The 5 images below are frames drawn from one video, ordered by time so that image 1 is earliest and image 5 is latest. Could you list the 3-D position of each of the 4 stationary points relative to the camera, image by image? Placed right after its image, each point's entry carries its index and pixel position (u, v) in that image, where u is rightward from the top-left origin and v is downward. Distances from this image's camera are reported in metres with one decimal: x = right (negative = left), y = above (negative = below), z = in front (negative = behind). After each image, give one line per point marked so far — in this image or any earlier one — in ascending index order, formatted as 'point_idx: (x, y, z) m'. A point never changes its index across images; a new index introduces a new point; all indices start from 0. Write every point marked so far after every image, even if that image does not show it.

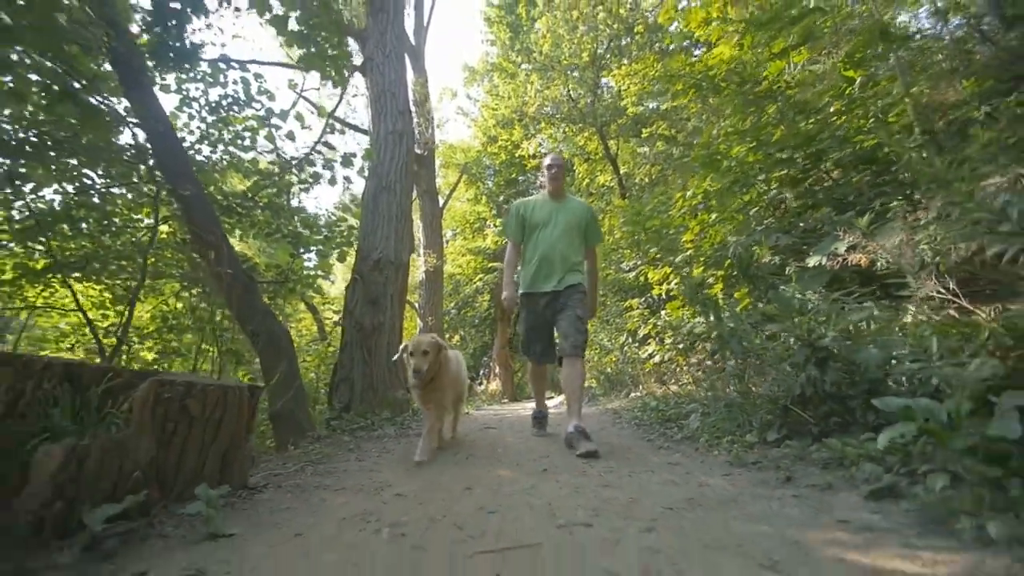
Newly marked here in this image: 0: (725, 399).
0: (+0.9, -0.5, +3.2) m
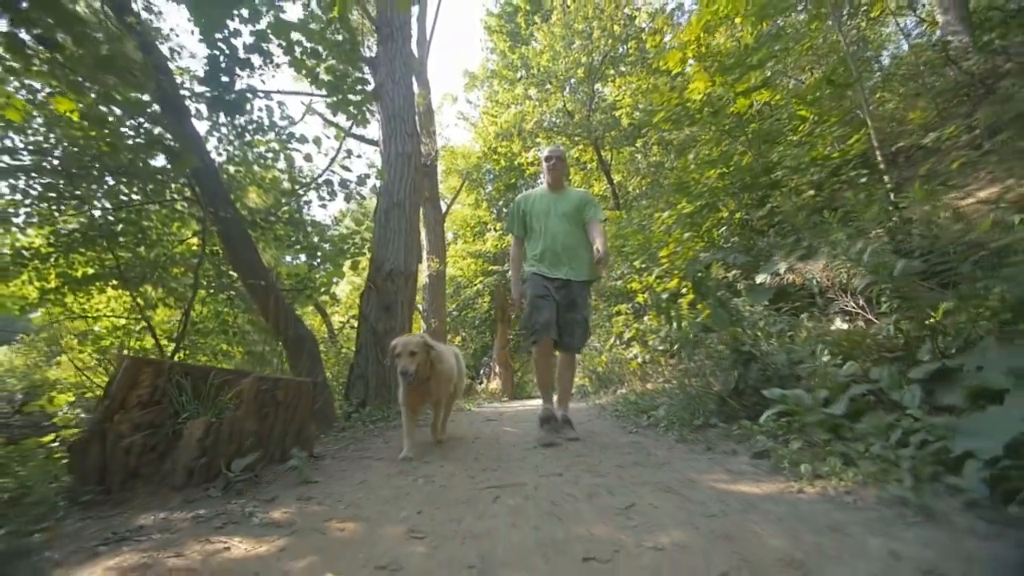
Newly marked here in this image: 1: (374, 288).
0: (+0.9, -0.6, +3.8) m
1: (-1.3, 0.0, +6.7) m
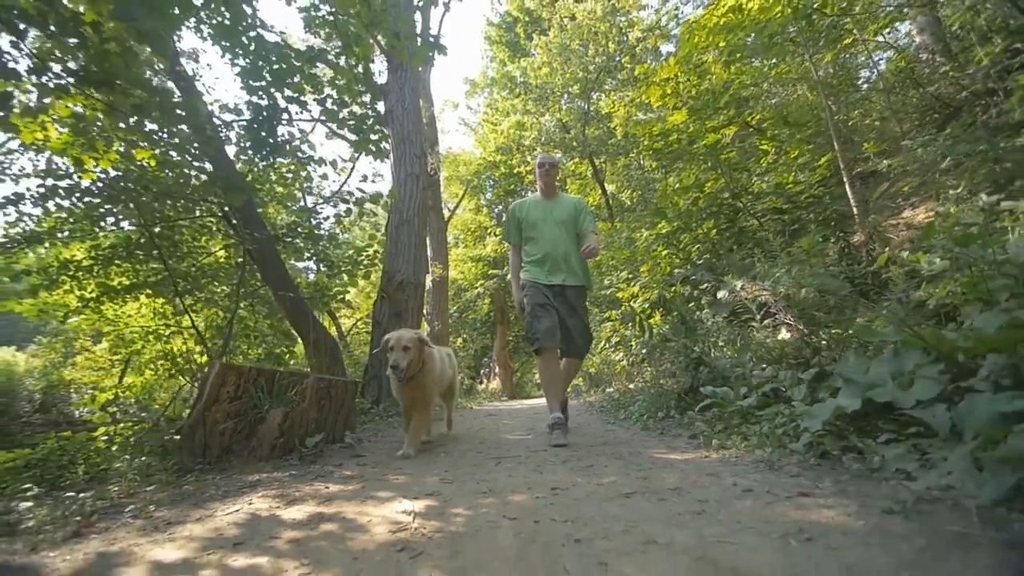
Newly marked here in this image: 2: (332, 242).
0: (+0.9, -0.7, +4.5) m
1: (-1.3, -0.1, +7.4) m
2: (-1.9, +0.5, +7.4) m
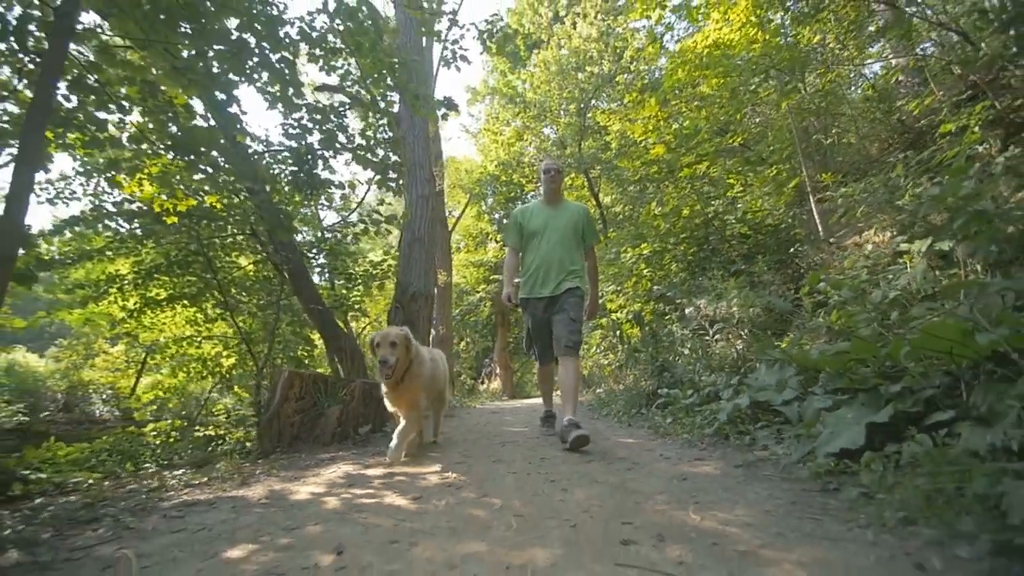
0: (+0.9, -0.8, +5.4) m
1: (-1.3, -0.2, +8.3) m
2: (-1.9, +0.4, +8.3) m
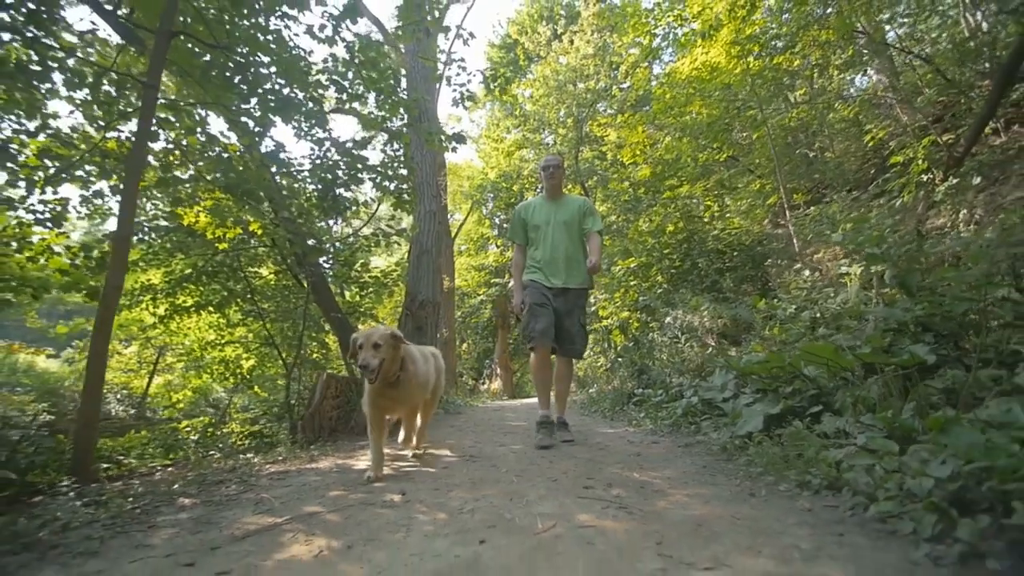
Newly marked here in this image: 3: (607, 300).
0: (+0.9, -0.9, +6.2) m
1: (-1.3, -0.3, +9.1) m
2: (-1.9, +0.3, +9.0) m
3: (+1.3, -0.2, +9.3) m
